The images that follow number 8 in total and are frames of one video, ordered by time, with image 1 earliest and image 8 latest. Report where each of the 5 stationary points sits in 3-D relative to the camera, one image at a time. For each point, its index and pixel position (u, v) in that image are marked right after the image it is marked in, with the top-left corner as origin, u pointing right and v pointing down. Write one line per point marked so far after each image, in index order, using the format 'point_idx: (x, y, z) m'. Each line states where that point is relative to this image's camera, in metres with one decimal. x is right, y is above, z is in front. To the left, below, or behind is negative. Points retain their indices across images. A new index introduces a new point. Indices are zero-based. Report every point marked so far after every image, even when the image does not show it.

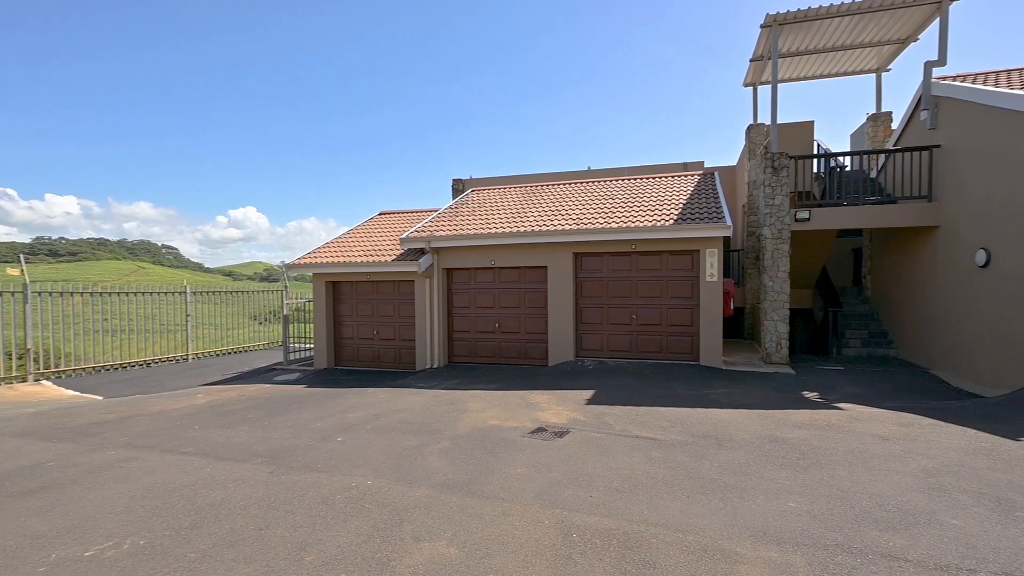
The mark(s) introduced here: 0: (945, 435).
0: (+6.1, -2.1, +5.9) m
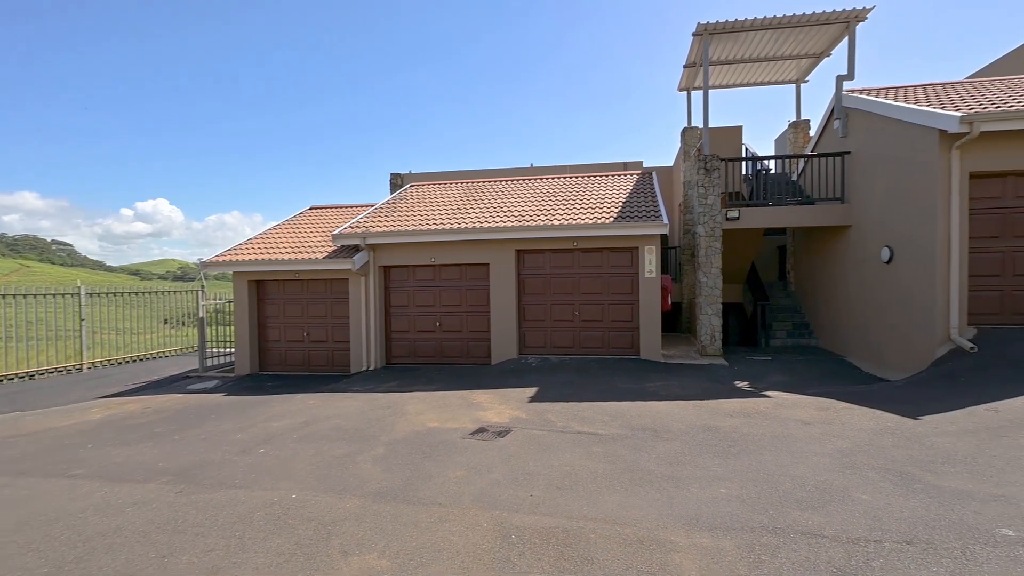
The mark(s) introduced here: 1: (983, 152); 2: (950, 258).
0: (+5.3, -2.0, +6.4) m
1: (+7.9, +2.3, +7.1) m
2: (+7.4, +0.5, +7.0) m
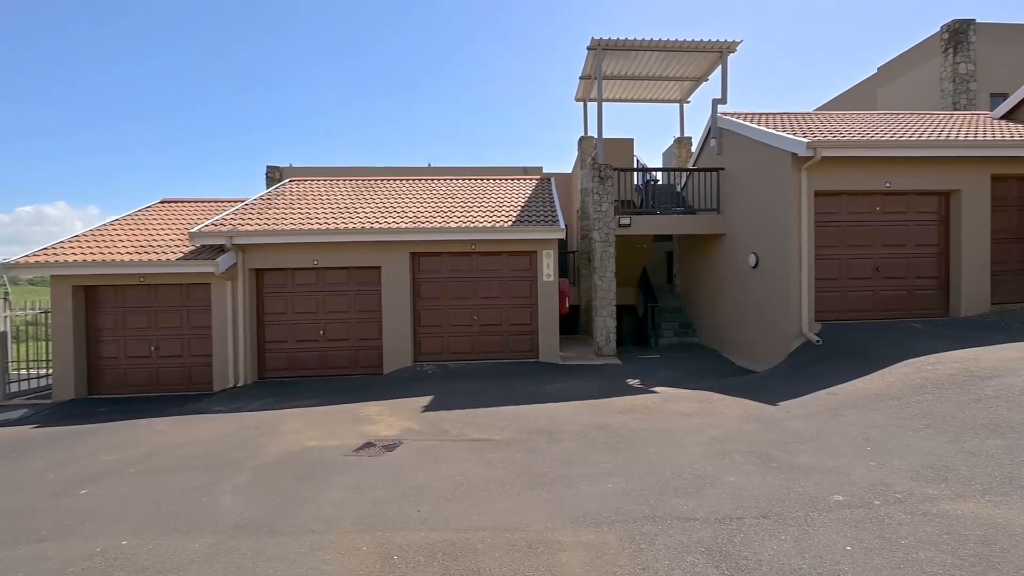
0: (+3.7, -2.1, +7.1) m
1: (+6.1, +2.3, +8.2) m
2: (+5.6, +0.4, +8.1) m
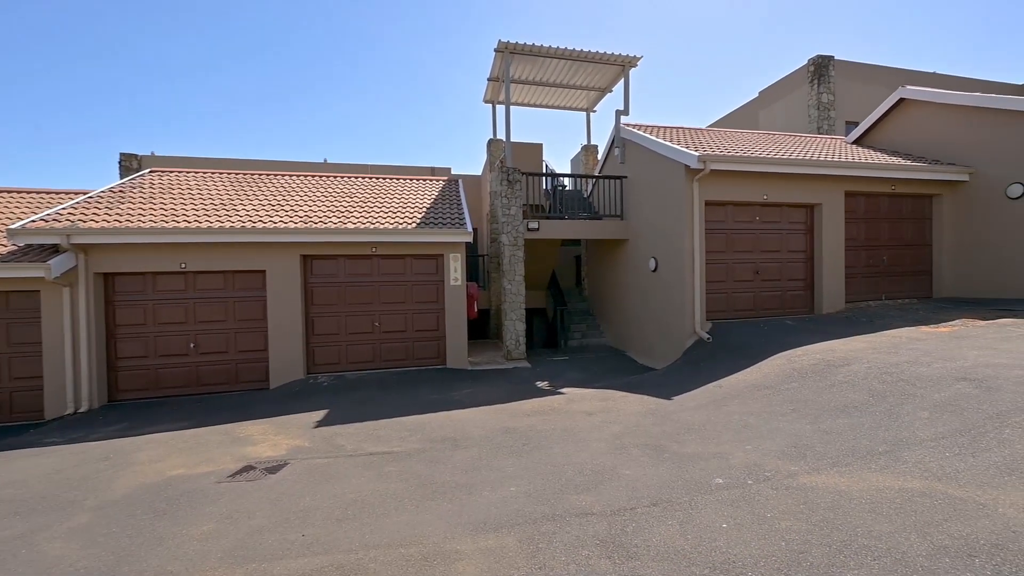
0: (+2.1, -2.1, +7.6) m
1: (+4.3, +2.2, +9.0) m
2: (+3.8, +0.4, +8.8) m
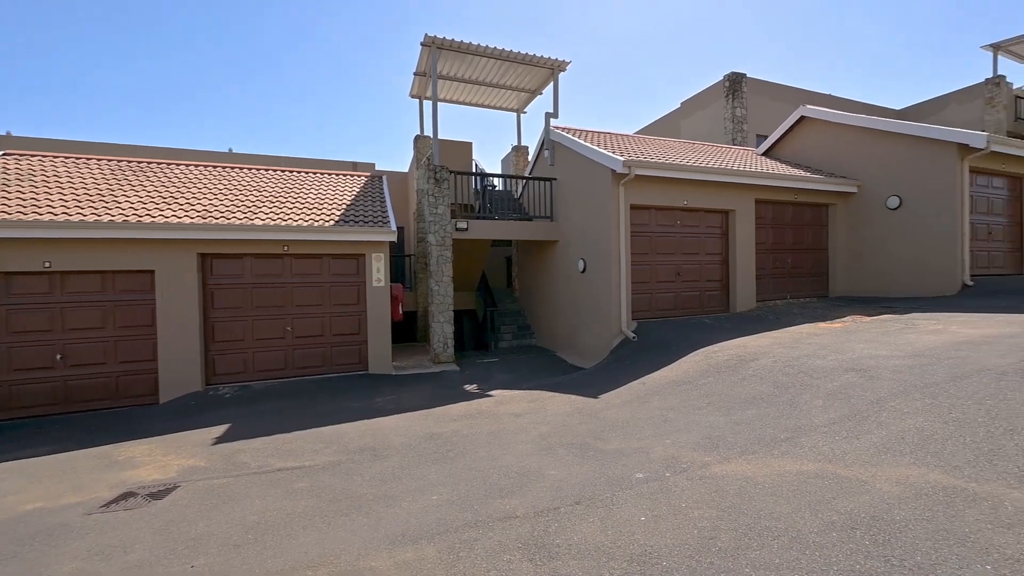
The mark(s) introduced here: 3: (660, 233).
0: (+0.8, -2.1, +7.7) m
1: (+2.9, +2.2, +9.4) m
2: (+2.4, +0.4, +9.1) m
3: (+3.5, +1.3, +9.9) m
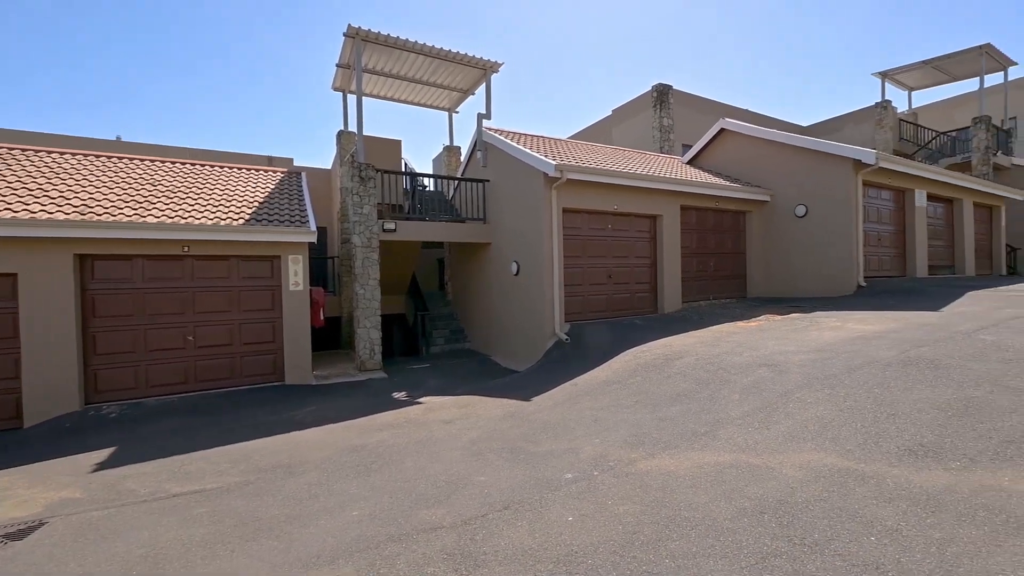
0: (-0.4, -2.2, +7.6) m
1: (+1.4, +2.2, +9.5) m
2: (+0.9, +0.3, +9.2) m
3: (+2.0, +1.3, +10.2) m
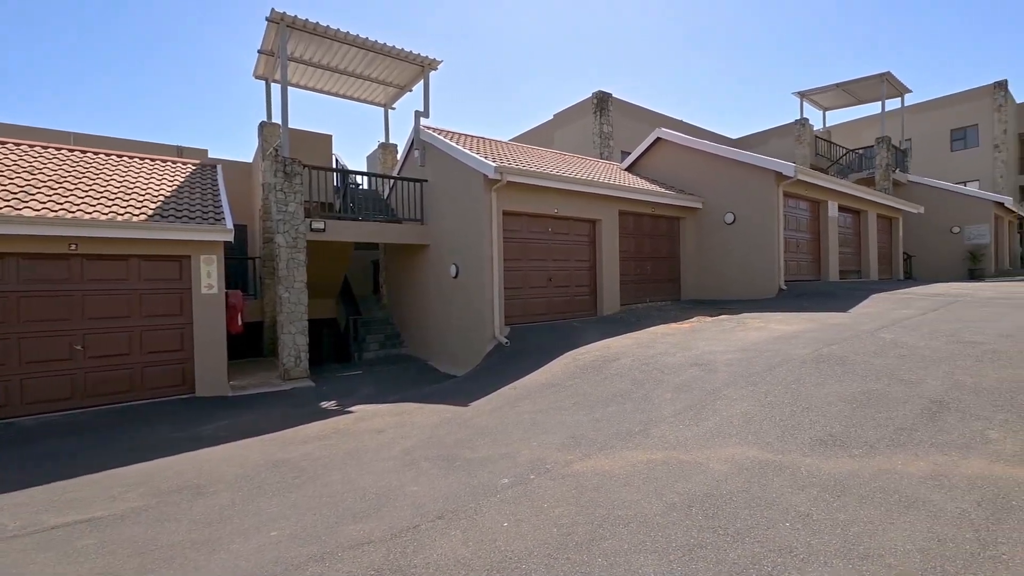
0: (-1.5, -2.2, +7.4) m
1: (+0.1, +2.1, +9.5) m
2: (-0.4, +0.3, +9.2) m
3: (+0.6, +1.2, +10.2) m
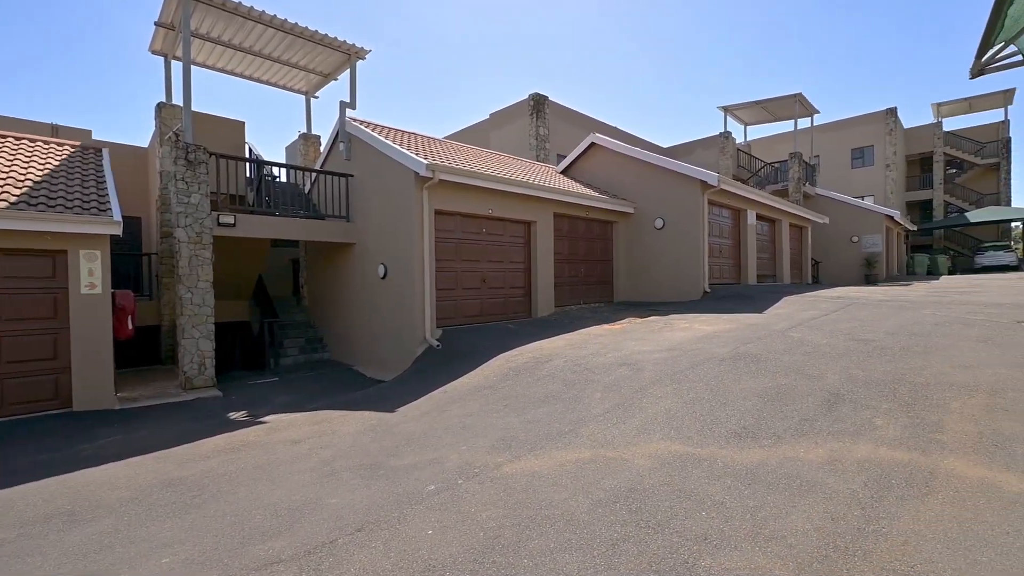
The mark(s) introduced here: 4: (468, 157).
0: (-2.8, -2.3, +7.1) m
1: (-1.4, +2.1, +9.4) m
2: (-1.8, +0.3, +9.0) m
3: (-1.0, +1.2, +10.1) m
4: (-0.9, +3.4, +10.7) m
